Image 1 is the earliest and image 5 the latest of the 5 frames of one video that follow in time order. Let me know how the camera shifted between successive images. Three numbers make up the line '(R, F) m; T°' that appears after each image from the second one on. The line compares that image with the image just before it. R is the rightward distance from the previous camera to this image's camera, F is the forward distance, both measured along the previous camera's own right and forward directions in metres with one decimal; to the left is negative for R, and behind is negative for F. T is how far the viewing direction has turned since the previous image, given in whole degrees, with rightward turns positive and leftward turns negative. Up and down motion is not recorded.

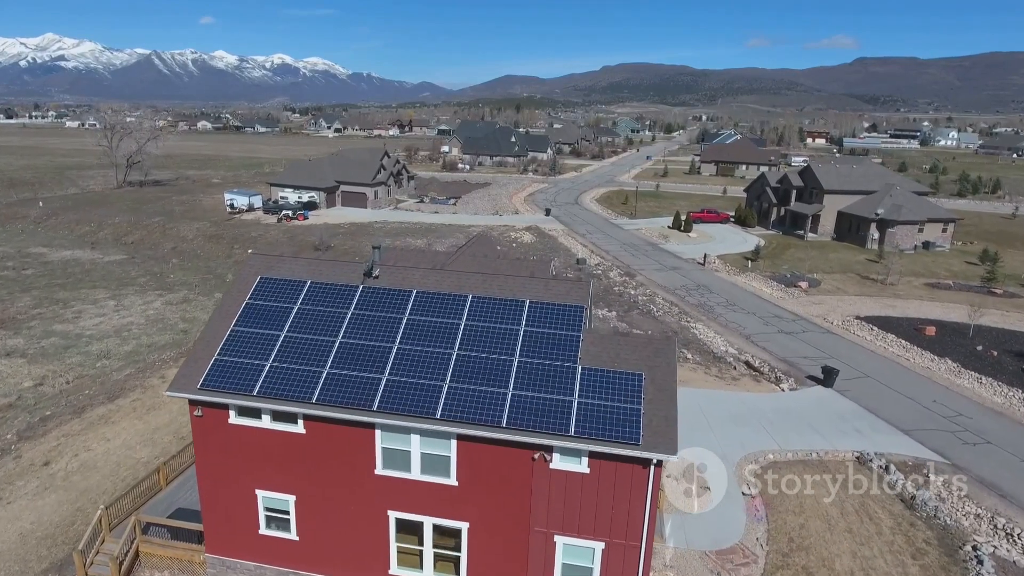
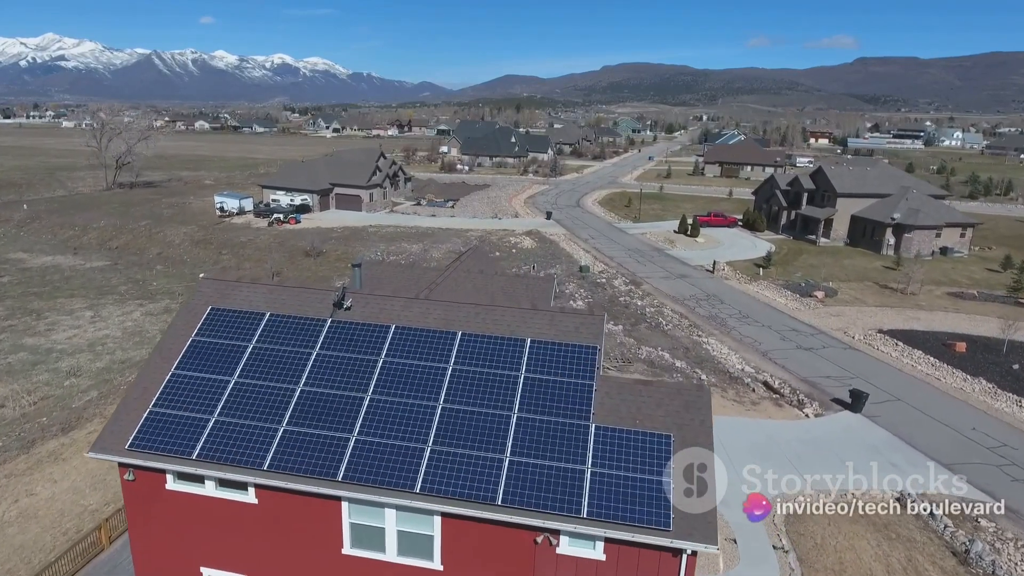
(0.0, +1.8) m; 0°
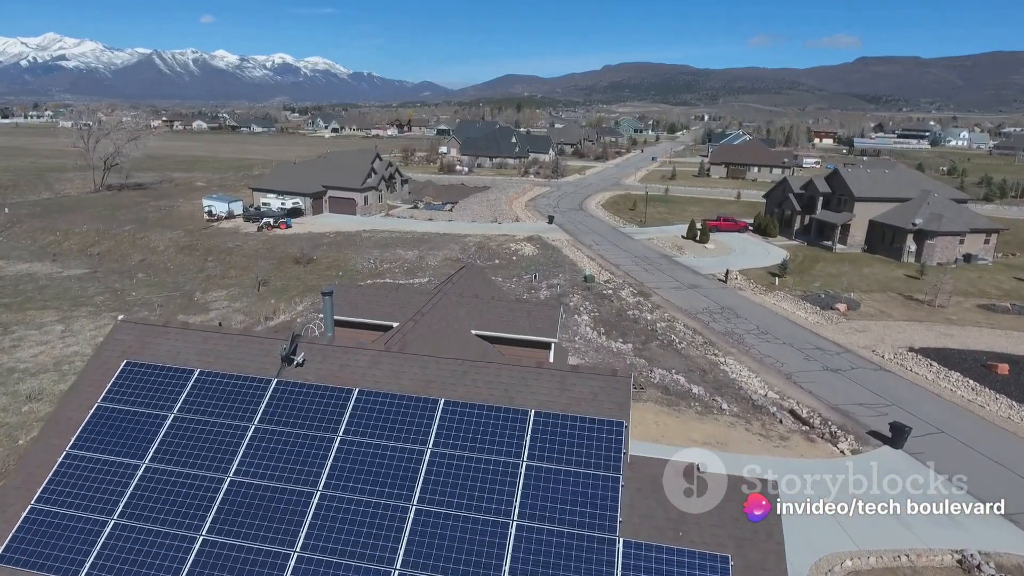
(0.0, +2.1) m; 0°
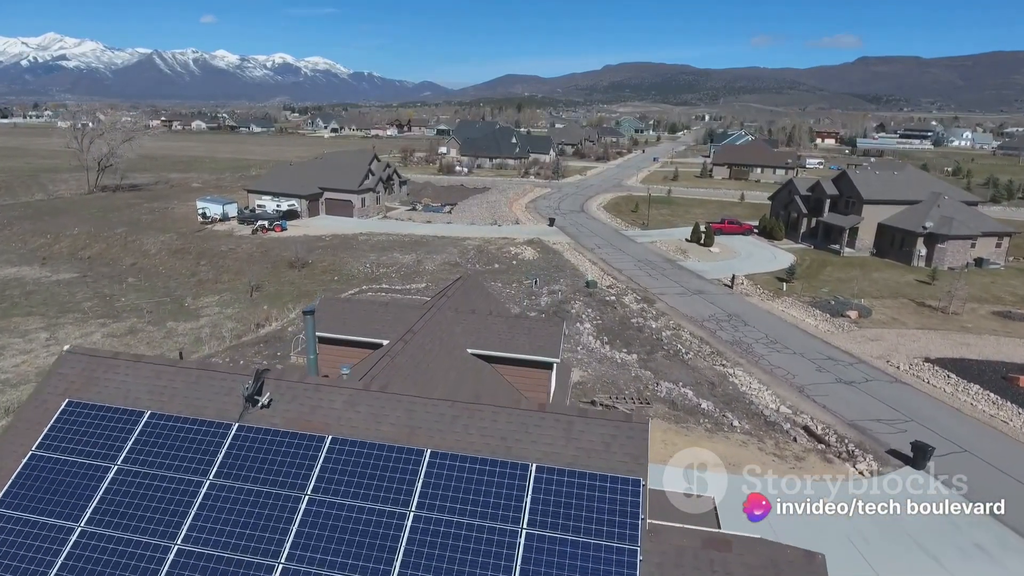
(0.0, +1.0) m; 0°
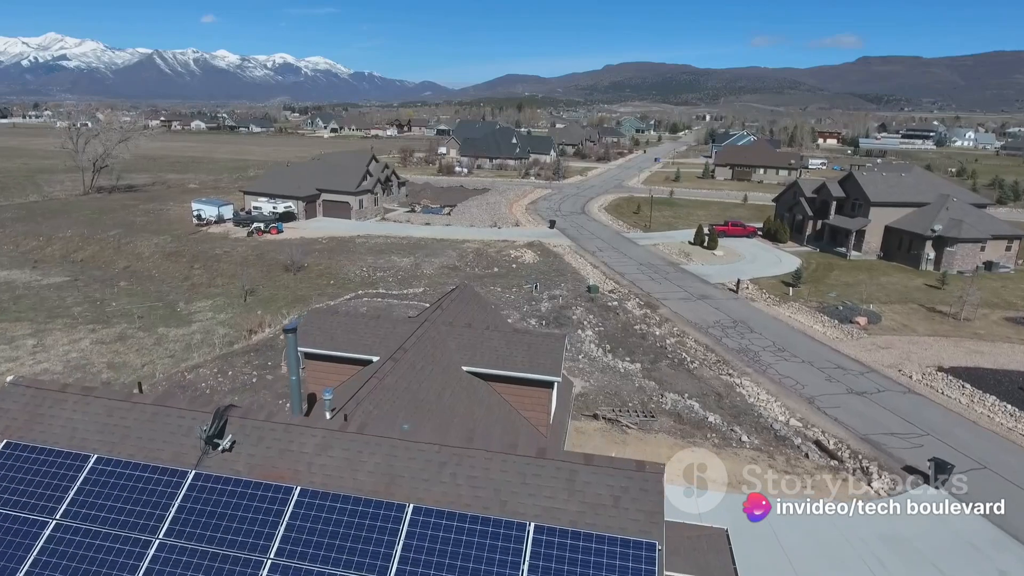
(0.0, +0.8) m; 0°
